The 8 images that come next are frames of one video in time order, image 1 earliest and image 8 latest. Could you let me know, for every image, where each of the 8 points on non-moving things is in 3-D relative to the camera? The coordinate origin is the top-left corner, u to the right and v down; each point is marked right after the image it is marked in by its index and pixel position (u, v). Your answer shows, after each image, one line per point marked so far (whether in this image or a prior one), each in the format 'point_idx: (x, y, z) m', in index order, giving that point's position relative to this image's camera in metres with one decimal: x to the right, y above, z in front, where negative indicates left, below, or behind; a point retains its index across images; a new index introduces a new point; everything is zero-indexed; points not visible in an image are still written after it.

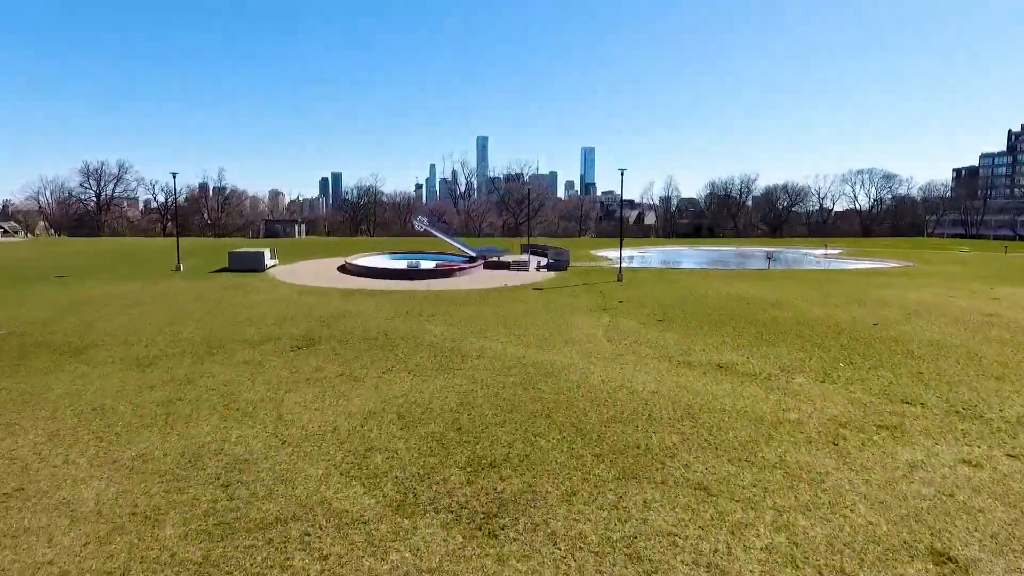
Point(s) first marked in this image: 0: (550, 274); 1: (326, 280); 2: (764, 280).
0: (+1.0, +0.3, +17.5) m
1: (-4.7, +0.3, +17.0) m
2: (+6.4, +0.2, +17.1) m
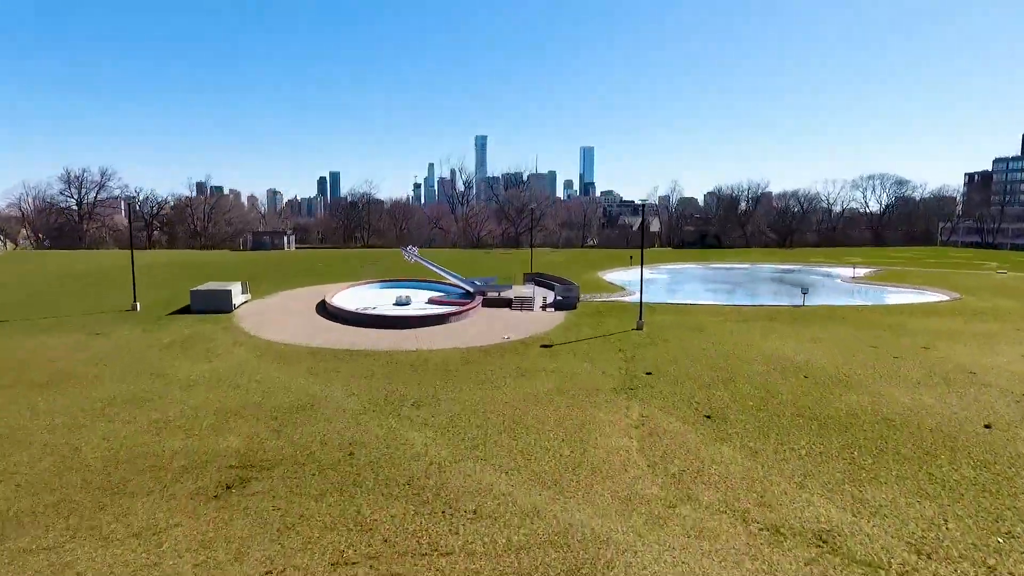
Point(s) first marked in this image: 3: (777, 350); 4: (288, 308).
0: (+1.1, -0.7, +15.3) m
1: (-4.7, -0.8, +14.8) m
2: (+6.5, -0.9, +14.8) m
3: (+4.8, -1.1, +12.0) m
4: (-5.7, -0.5, +17.1) m
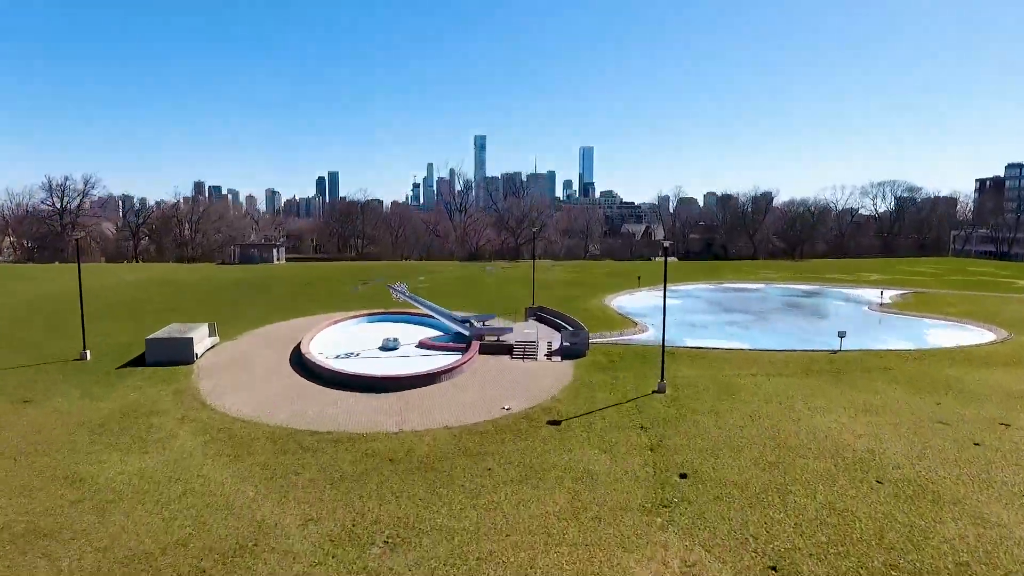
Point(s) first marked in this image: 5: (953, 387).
0: (+1.1, -1.7, +13.3) m
1: (-4.7, -1.8, +12.8) m
2: (+6.5, -1.9, +12.8) m
3: (+4.8, -2.1, +10.0) m
4: (-5.7, -1.5, +15.2) m
5: (+8.4, -1.9, +12.7) m
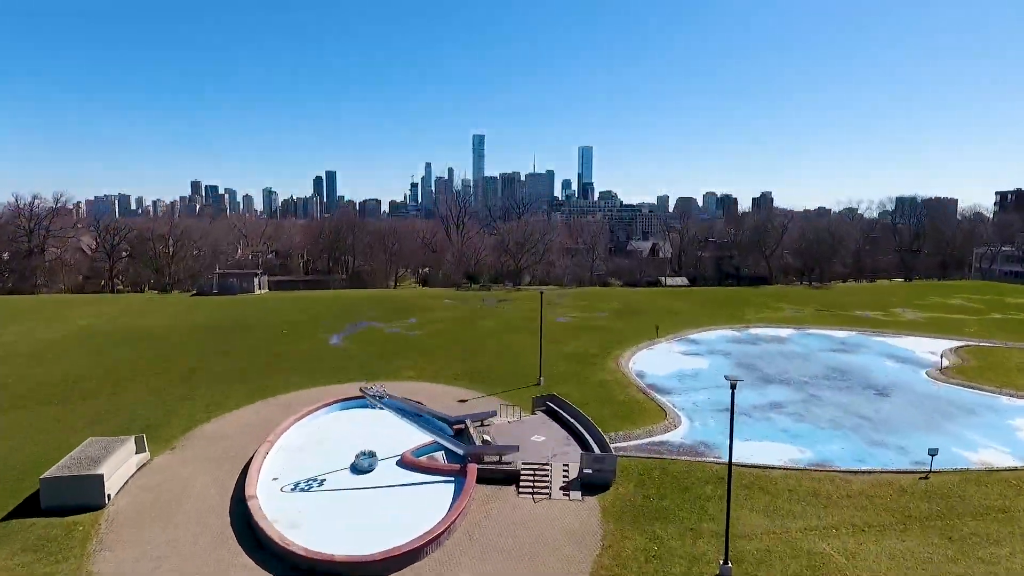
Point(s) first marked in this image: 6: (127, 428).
0: (+1.2, -3.7, +10.0) m
1: (-4.5, -3.8, +9.5) m
2: (+6.6, -3.9, +9.6) m
3: (+4.9, -4.1, +6.7) m
4: (-5.6, -3.5, +11.9) m
5: (+8.5, -3.9, +9.5) m
6: (-8.9, -3.2, +15.6) m
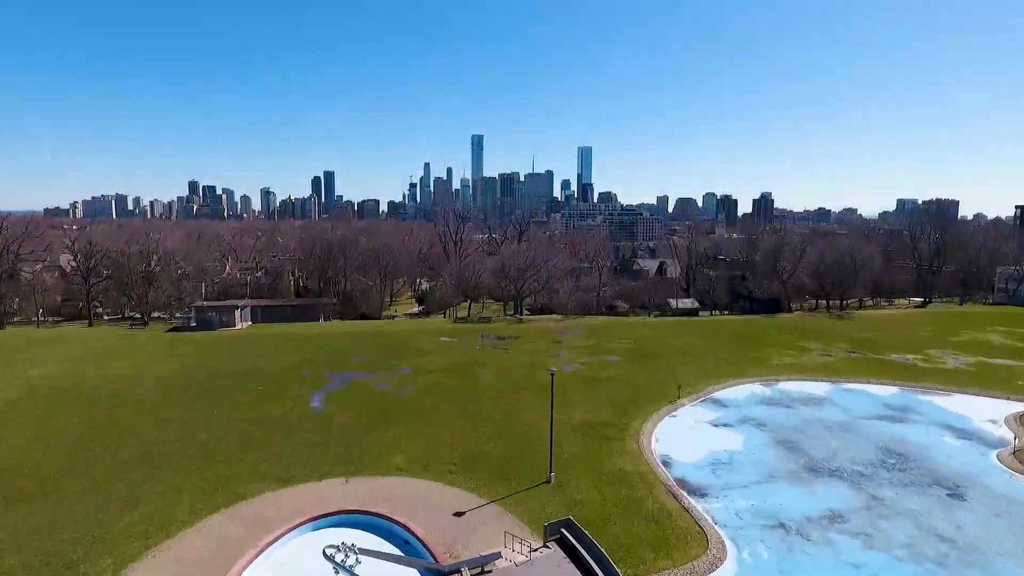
0: (+1.3, -5.7, +7.1) m
1: (-4.4, -5.7, +6.5) m
2: (+6.8, -5.8, +6.6) m
3: (+5.0, -6.1, +3.8) m
4: (-5.5, -5.4, +8.9) m
5: (+8.6, -5.8, +6.5) m
6: (-8.8, -5.2, +12.6) m
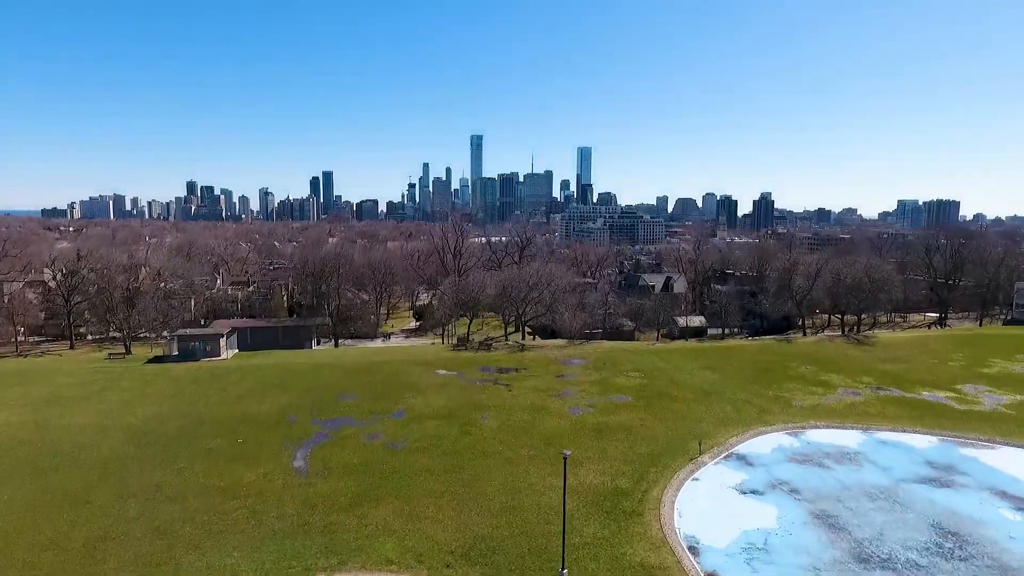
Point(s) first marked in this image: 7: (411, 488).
0: (+1.5, -7.1, +4.9) m
1: (-4.2, -7.2, +4.4) m
2: (+6.9, -7.3, +4.5) m
3: (+5.2, -7.5, +1.7) m
4: (-5.3, -6.9, +6.8) m
5: (+8.8, -7.3, +4.4) m
6: (-8.7, -6.6, +10.5) m
7: (-2.8, -5.7, +18.9) m
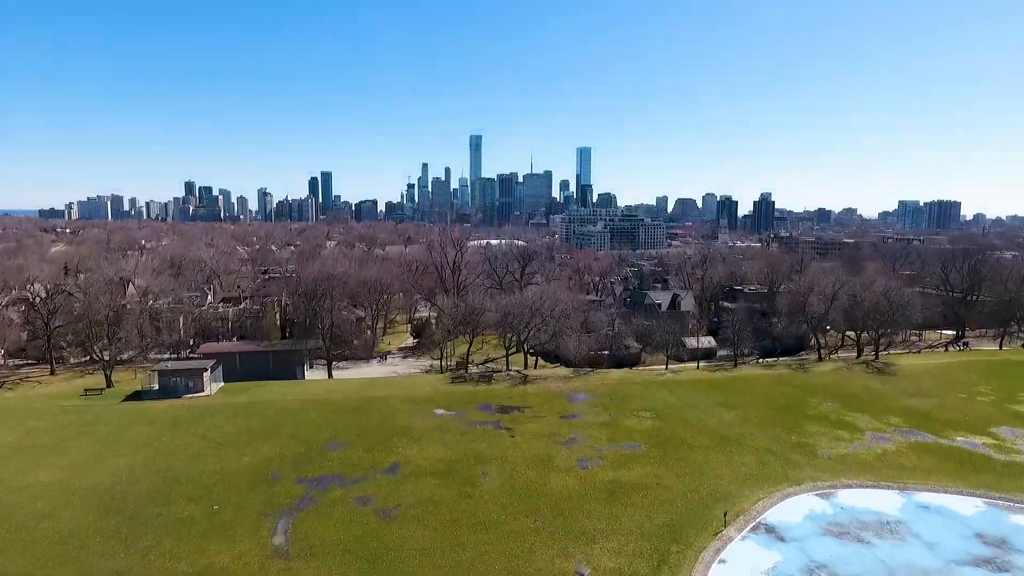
0: (+1.6, -8.7, +2.8) m
1: (-4.1, -8.8, +2.3) m
2: (+7.1, -8.8, +2.4) m
3: (+5.4, -9.1, -0.4) m
4: (-5.2, -8.5, +4.6) m
5: (+8.9, -8.8, +2.3) m
6: (-8.5, -8.2, +8.3) m
7: (-2.7, -7.2, +16.8) m
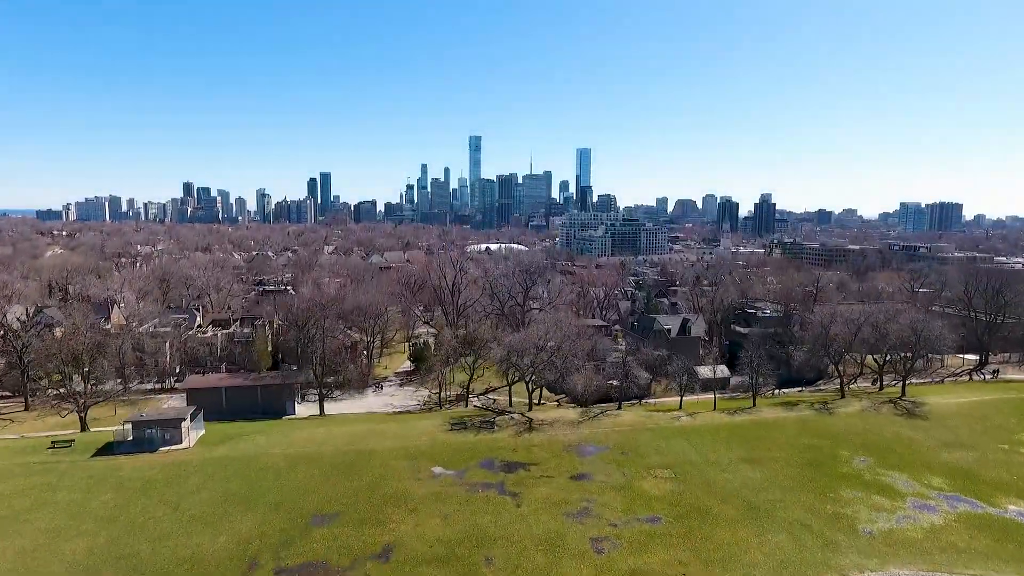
0: (+1.9, -10.7, +0.2) m
1: (-3.9, -10.8, -0.3) m
2: (+7.3, -10.8, -0.2) m
3: (+5.6, -11.1, -3.0) m
4: (-4.9, -10.5, +2.0) m
5: (+9.2, -10.8, -0.3) m
6: (-8.3, -10.2, +5.7) m
7: (-2.5, -9.2, +14.2) m
